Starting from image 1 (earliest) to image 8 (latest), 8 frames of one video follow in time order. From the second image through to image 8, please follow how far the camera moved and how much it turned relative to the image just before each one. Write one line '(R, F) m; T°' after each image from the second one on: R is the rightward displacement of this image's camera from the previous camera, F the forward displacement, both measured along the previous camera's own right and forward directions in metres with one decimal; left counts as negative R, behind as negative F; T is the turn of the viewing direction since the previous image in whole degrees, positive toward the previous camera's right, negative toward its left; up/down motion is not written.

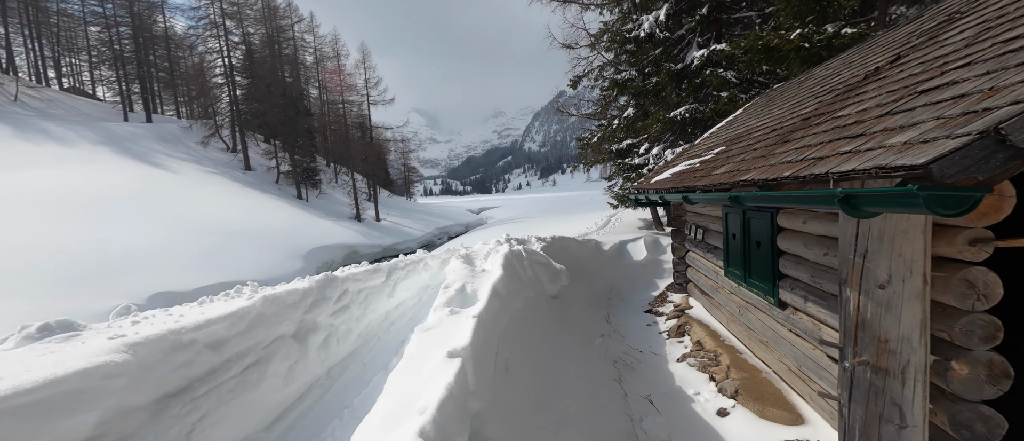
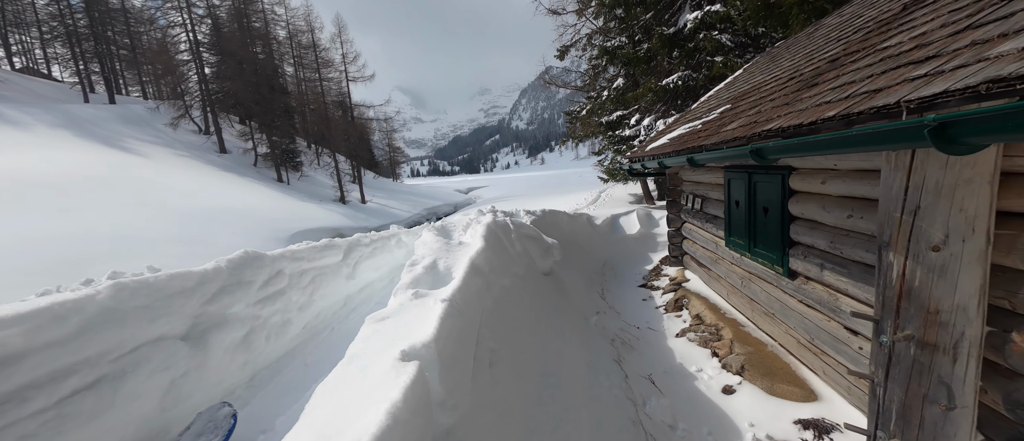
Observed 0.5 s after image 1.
(0.0, +0.4) m; +2°
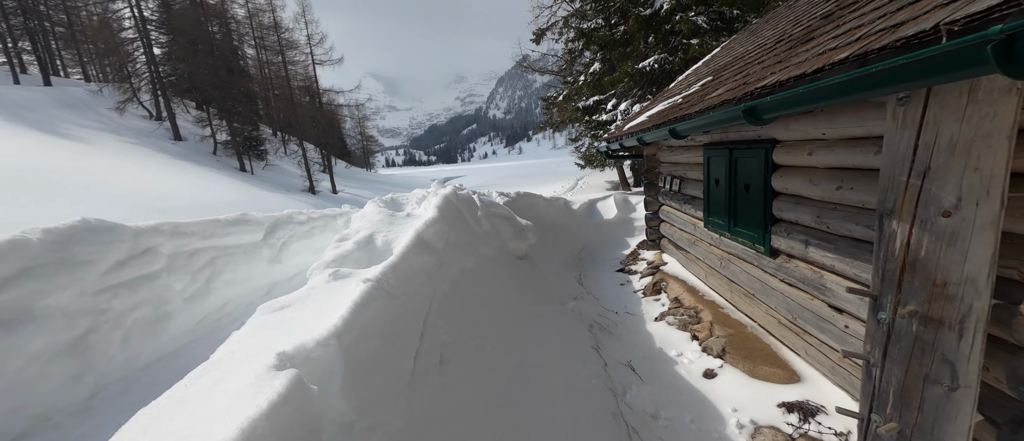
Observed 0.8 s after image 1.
(+0.1, +0.3) m; +3°
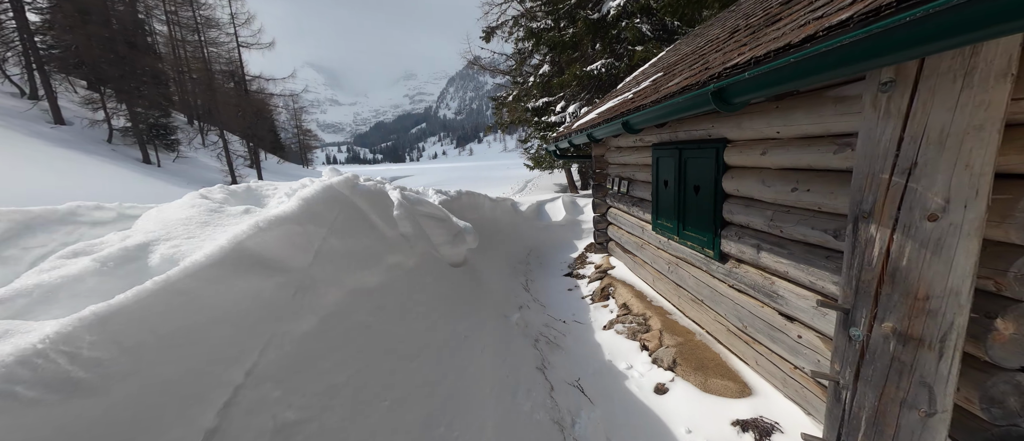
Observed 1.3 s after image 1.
(+0.1, +0.4) m; +8°
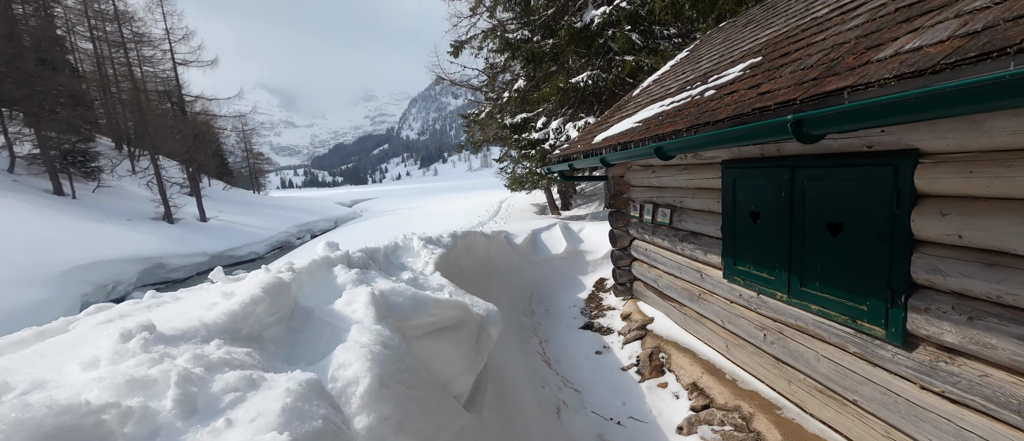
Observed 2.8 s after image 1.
(-0.5, +1.4) m; +5°
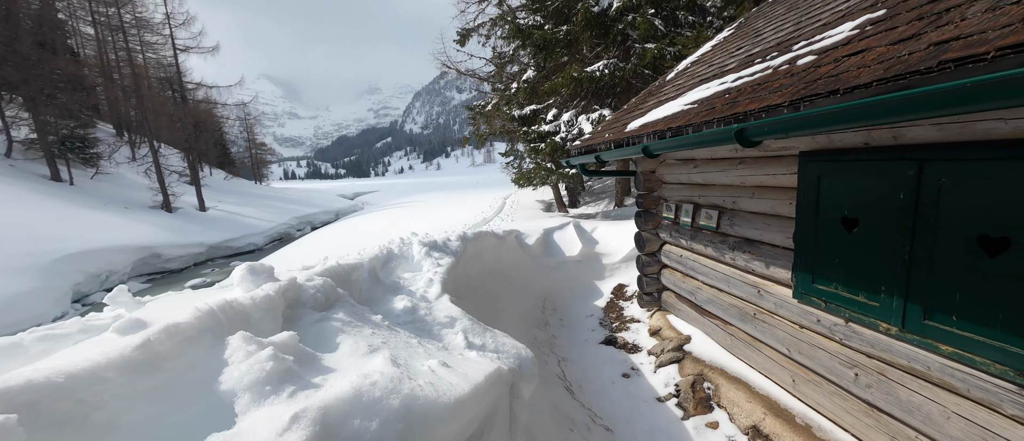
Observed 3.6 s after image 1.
(-0.2, +0.6) m; 0°
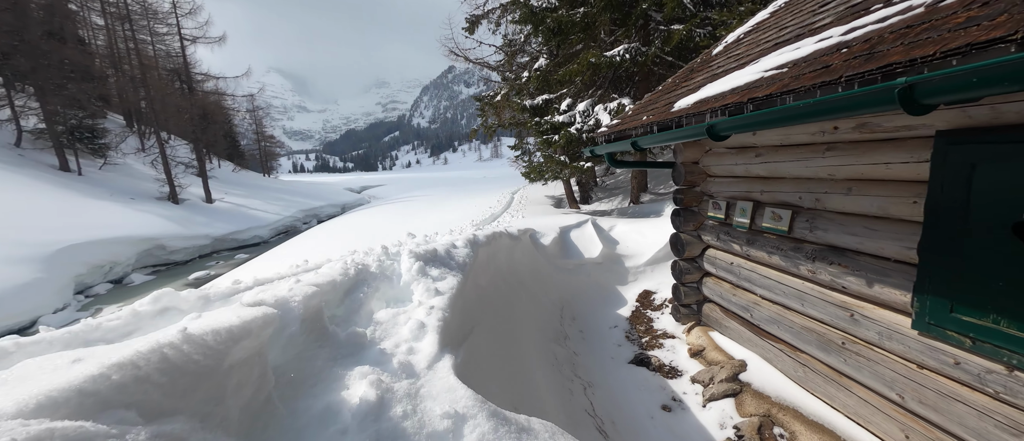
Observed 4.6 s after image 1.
(-0.1, +0.7) m; -1°
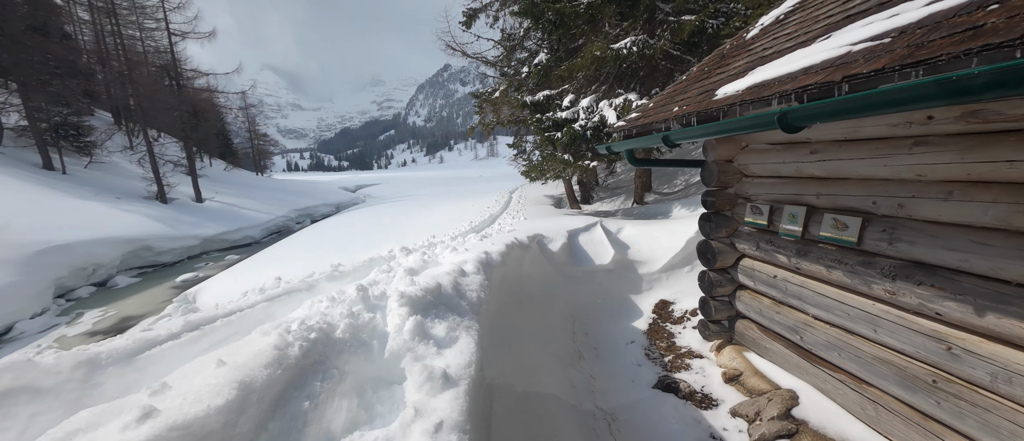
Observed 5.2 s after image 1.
(-0.1, +0.5) m; +1°
